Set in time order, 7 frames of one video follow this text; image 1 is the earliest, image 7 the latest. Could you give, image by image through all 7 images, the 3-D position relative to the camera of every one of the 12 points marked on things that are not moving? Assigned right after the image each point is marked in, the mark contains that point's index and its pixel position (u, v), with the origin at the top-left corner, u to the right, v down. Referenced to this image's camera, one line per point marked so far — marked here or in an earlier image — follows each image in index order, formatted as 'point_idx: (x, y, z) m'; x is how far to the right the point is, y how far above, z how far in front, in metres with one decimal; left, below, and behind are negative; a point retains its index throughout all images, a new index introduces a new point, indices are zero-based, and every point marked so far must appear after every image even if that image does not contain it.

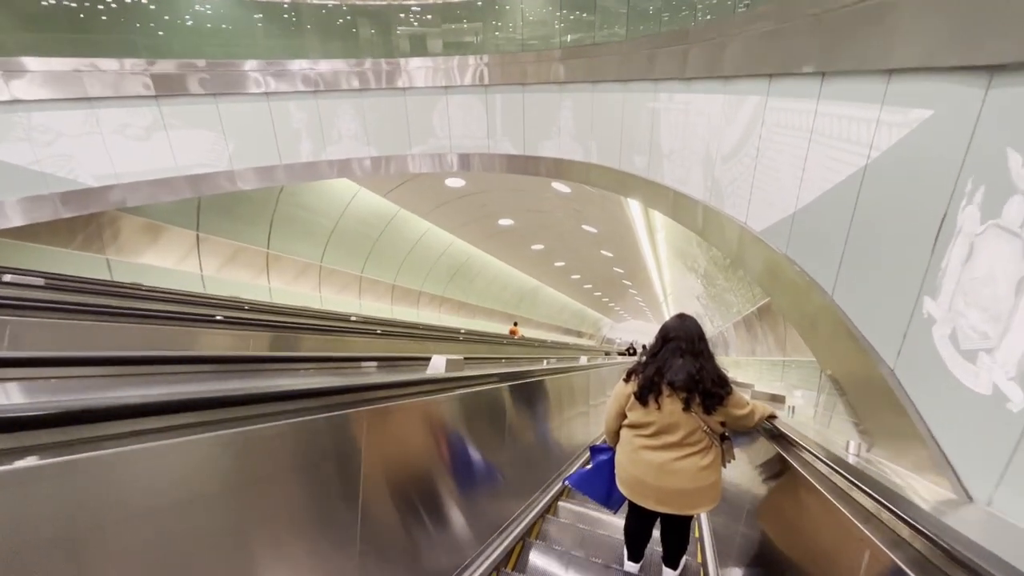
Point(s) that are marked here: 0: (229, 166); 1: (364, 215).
0: (-4.7, +2.0, +7.8) m
1: (-3.5, +1.7, +11.5) m
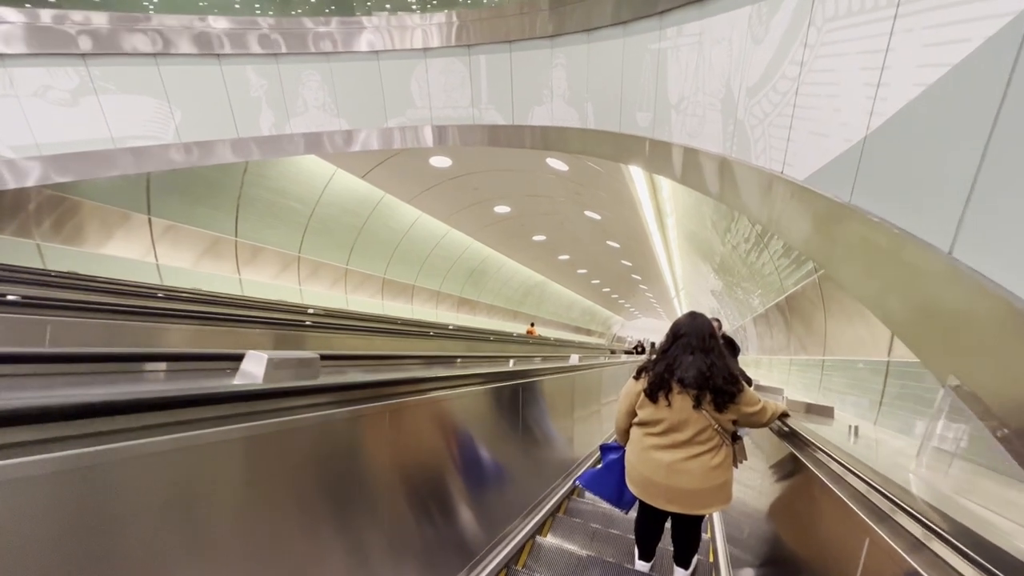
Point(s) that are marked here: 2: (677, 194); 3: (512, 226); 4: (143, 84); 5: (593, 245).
0: (-4.9, +2.2, +6.9) m
1: (-3.6, +1.9, +10.6) m
2: (+2.6, +1.6, +7.6) m
3: (0.0, +1.7, +13.4) m
4: (-5.2, +2.9, +6.7) m
5: (+2.6, +1.4, +15.1) m
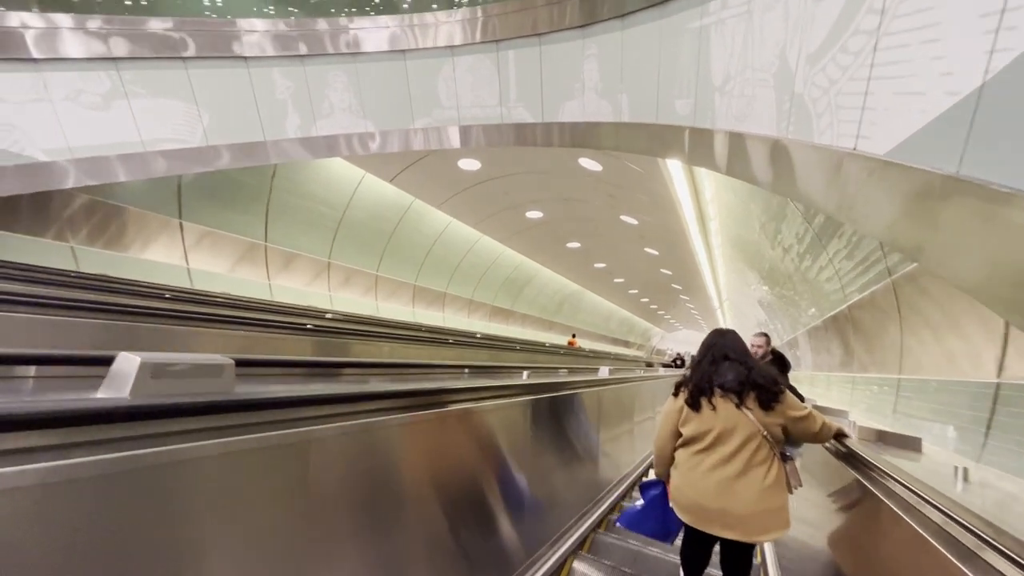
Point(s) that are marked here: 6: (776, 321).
0: (-4.5, +2.1, +6.9) m
1: (-2.9, +1.7, +10.4) m
2: (+3.1, +1.5, +7.0) m
3: (+0.9, +1.5, +13.0) m
4: (-4.8, +2.9, +6.8) m
5: (+3.6, +1.1, +14.4) m
6: (+8.9, -1.1, +15.9) m
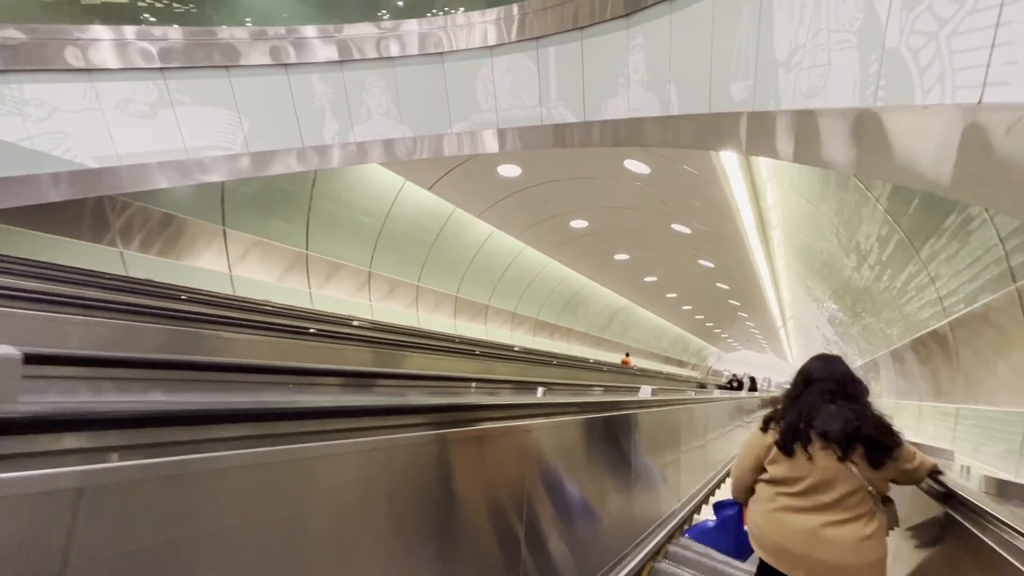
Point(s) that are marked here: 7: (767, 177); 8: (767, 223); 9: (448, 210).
0: (-3.9, +2.0, +6.9) m
1: (-2.0, +1.5, +10.3) m
2: (+3.6, +1.3, +6.3) m
3: (+2.1, +1.2, +12.4) m
4: (-4.3, +2.8, +6.9) m
5: (+4.9, +0.6, +13.6) m
6: (+10.3, -1.7, +14.4) m
7: (+3.4, +1.5, +6.3) m
8: (+4.7, +1.2, +8.7) m
9: (-1.4, +1.7, +10.5) m
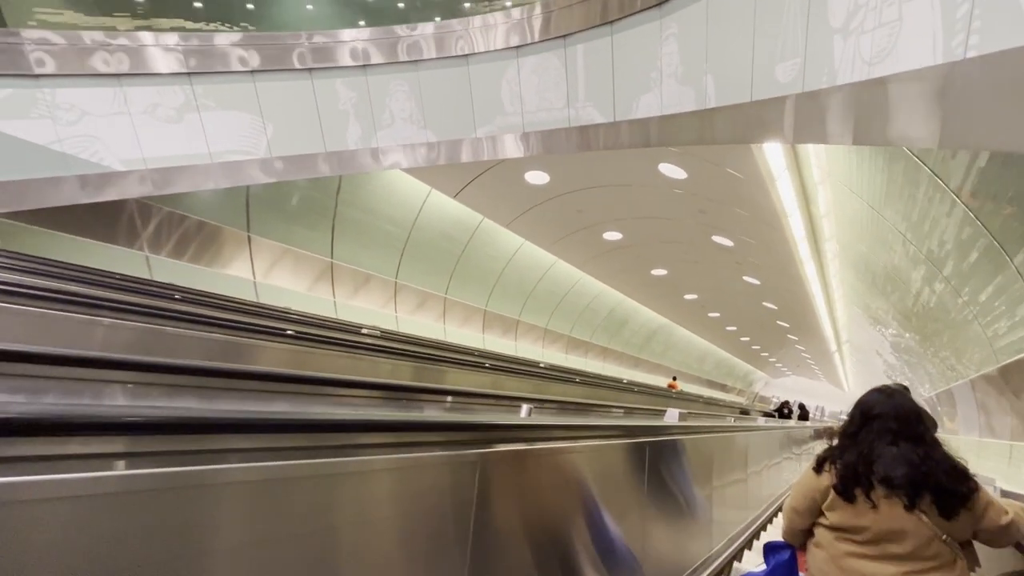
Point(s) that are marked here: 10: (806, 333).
0: (-3.6, +2.0, +6.9) m
1: (-1.4, +1.3, +10.1) m
2: (+3.8, +1.1, +5.6) m
3: (+2.8, +0.8, +11.9) m
4: (-3.9, +2.7, +6.9) m
5: (+5.7, +0.2, +12.7) m
6: (+11.1, -2.3, +13.1) m
7: (+3.7, +1.3, +5.7) m
8: (+5.1, +0.9, +7.9) m
9: (-0.8, +1.5, +10.2) m
10: (+11.4, -1.7, +18.4) m
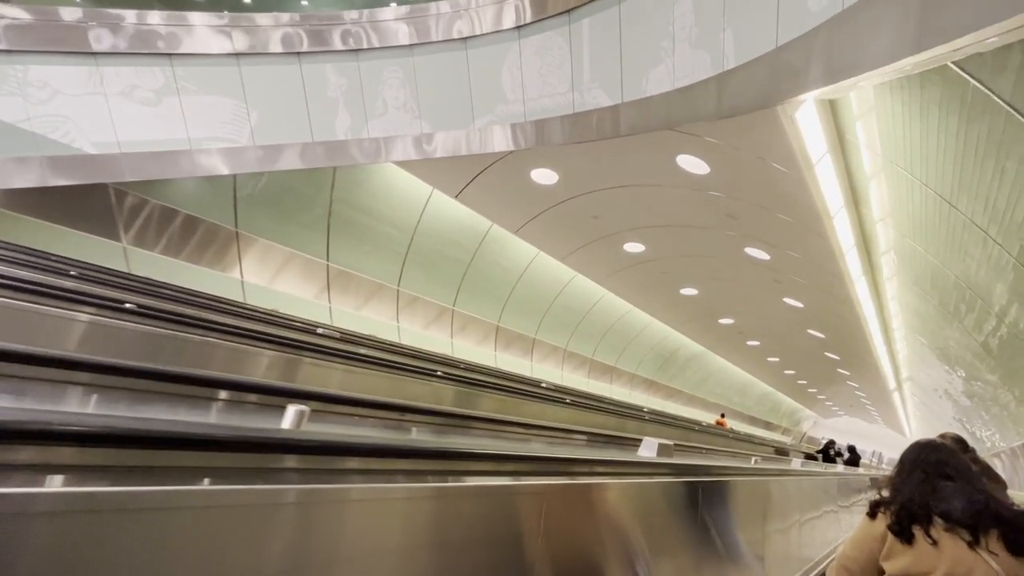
0: (-3.6, +2.0, +6.5) m
1: (-1.2, +1.1, +9.4) m
2: (+3.7, +1.0, +4.5) m
3: (+3.2, +0.3, +10.9) m
4: (-3.9, +2.8, +6.6) m
5: (+6.1, -0.4, +11.4) m
6: (+11.4, -3.0, +11.2) m
7: (+3.5, +1.2, +4.6) m
8: (+5.1, +0.6, +6.7) m
9: (-0.6, +1.2, +9.5) m
10: (+12.1, -2.8, +16.5) m
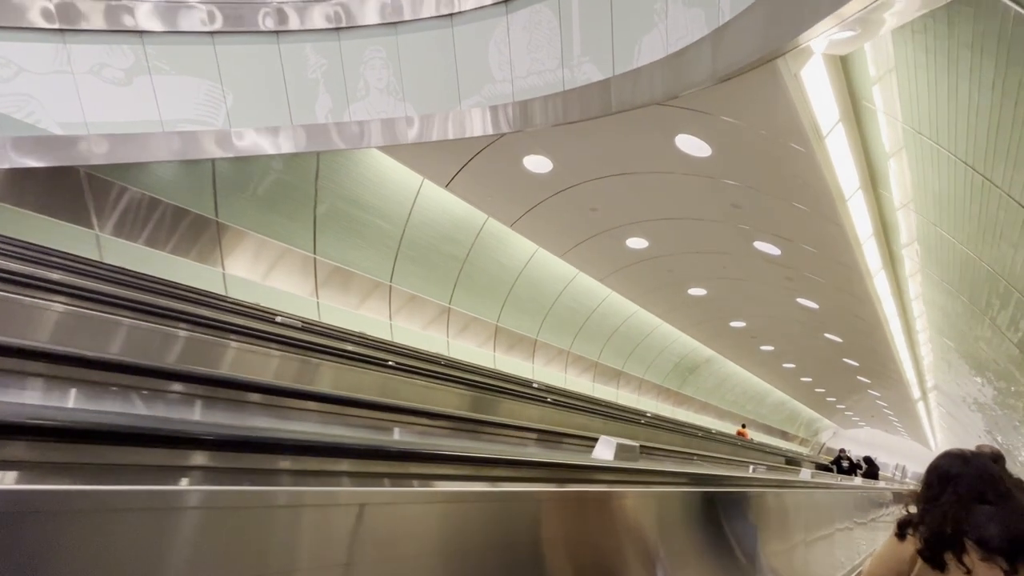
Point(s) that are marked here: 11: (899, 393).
0: (-3.7, +2.1, +6.2) m
1: (-1.2, +1.2, +9.1) m
2: (+3.5, +1.1, +4.0) m
3: (+3.1, +0.4, +10.3) m
4: (-4.0, +2.9, +6.3) m
5: (+6.1, -0.4, +10.8) m
6: (+11.4, -3.1, +10.4) m
7: (+3.3, +1.3, +4.1) m
8: (+5.0, +0.7, +6.2) m
9: (-0.6, +1.3, +9.2) m
10: (+12.2, -2.9, +15.7) m
11: (+15.4, -4.2, +18.9) m
